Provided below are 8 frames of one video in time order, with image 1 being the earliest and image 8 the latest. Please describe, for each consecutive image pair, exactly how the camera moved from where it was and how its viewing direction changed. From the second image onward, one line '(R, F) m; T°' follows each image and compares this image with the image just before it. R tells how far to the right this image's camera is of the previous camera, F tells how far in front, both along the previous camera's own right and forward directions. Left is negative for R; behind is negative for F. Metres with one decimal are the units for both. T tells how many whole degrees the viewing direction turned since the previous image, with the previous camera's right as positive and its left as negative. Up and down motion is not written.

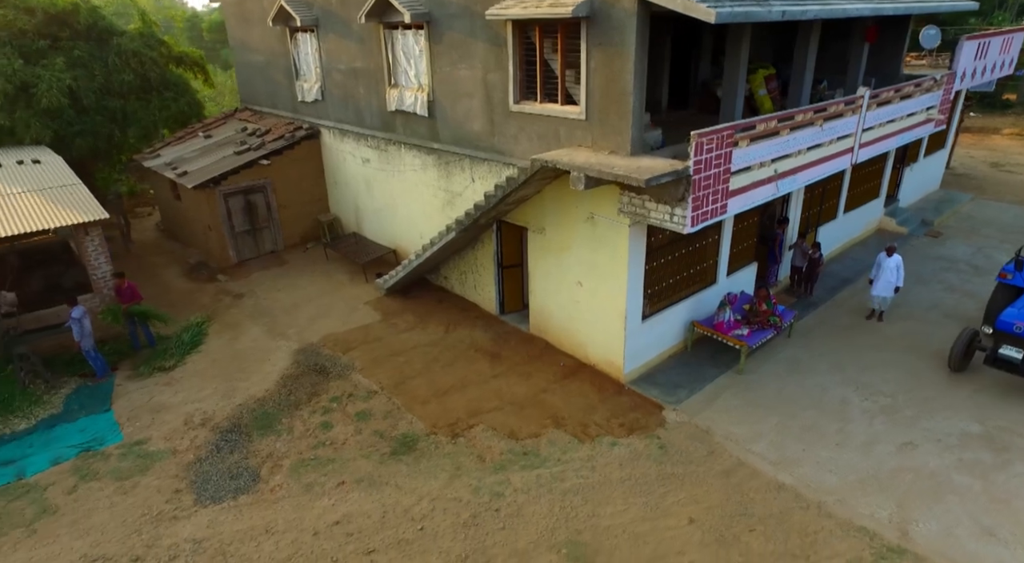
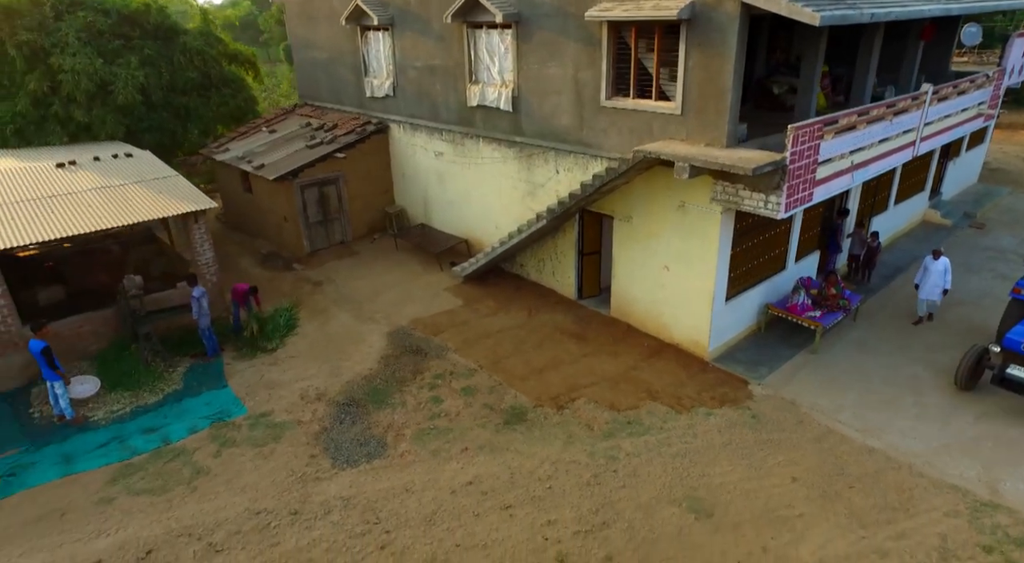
(-1.5, -0.7) m; 0°
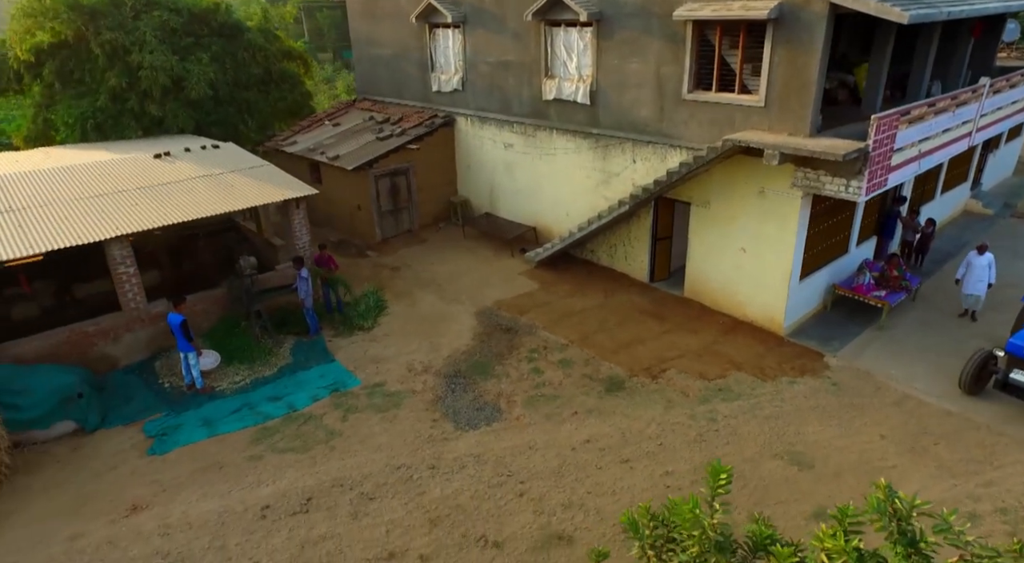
(-1.6, -0.8) m; 0°
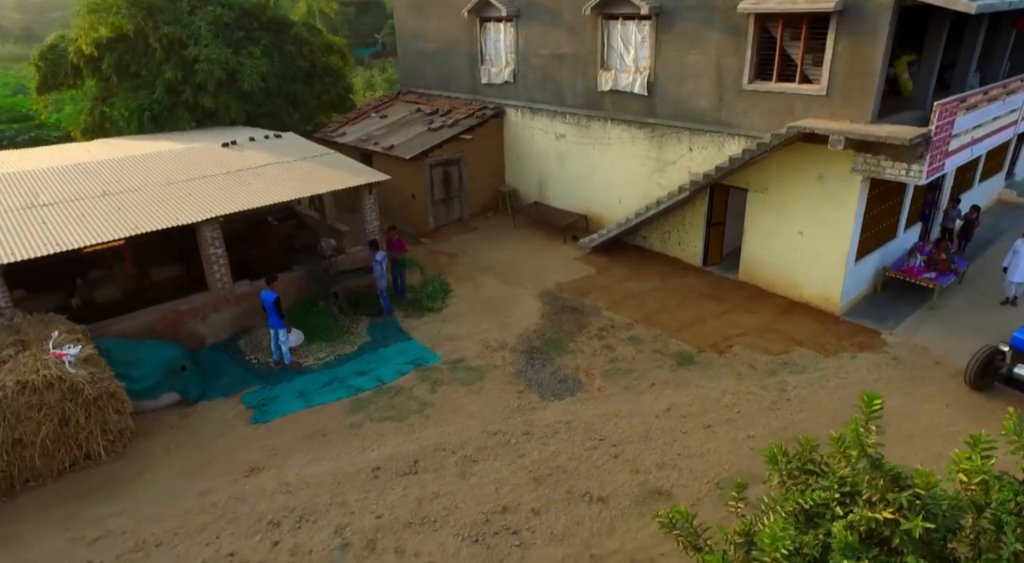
(-1.3, -0.5) m; 0°
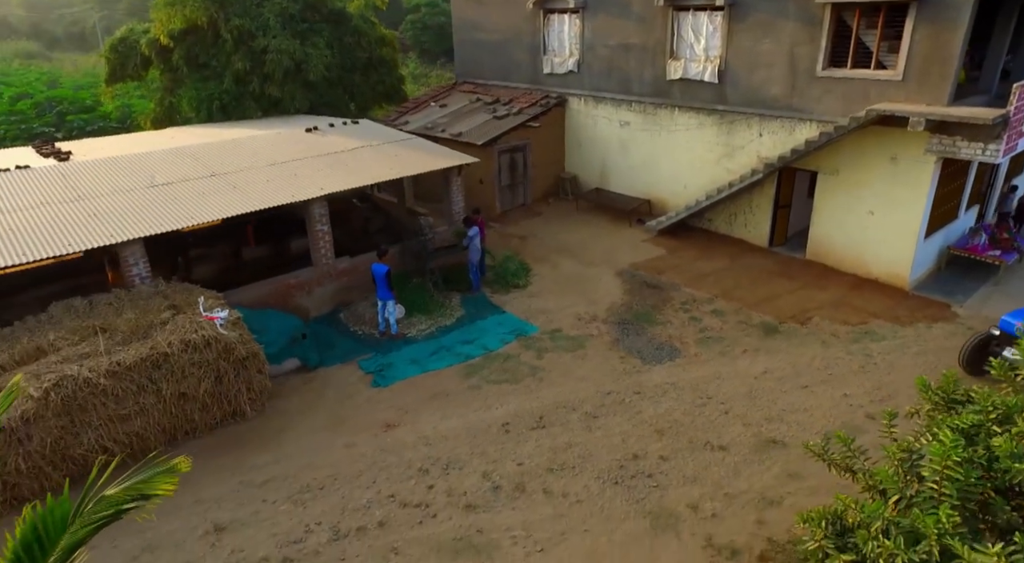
(-1.7, -0.7) m; 0°
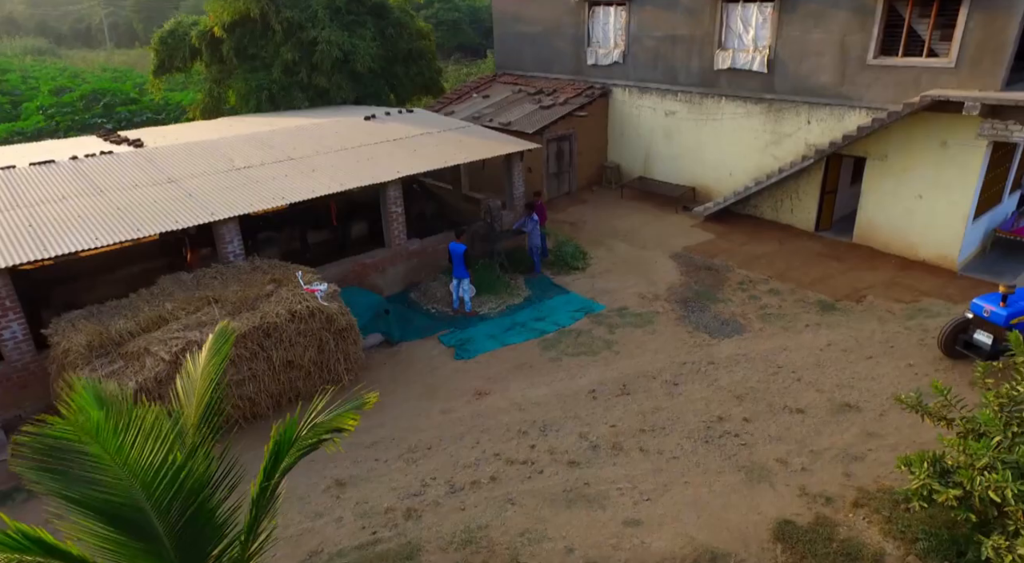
(-1.3, -0.5) m; 0°
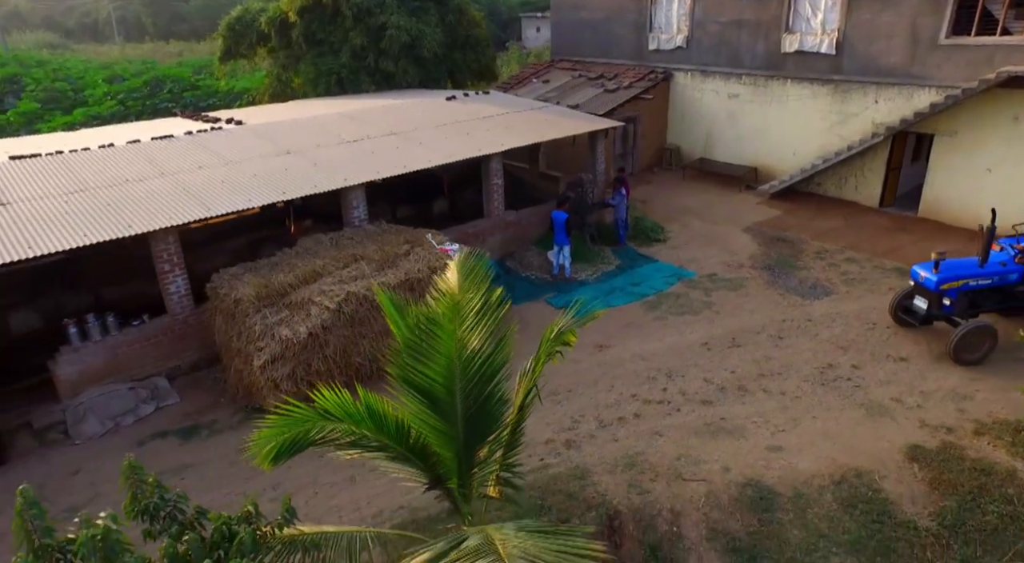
(-1.9, -0.7) m; 0°
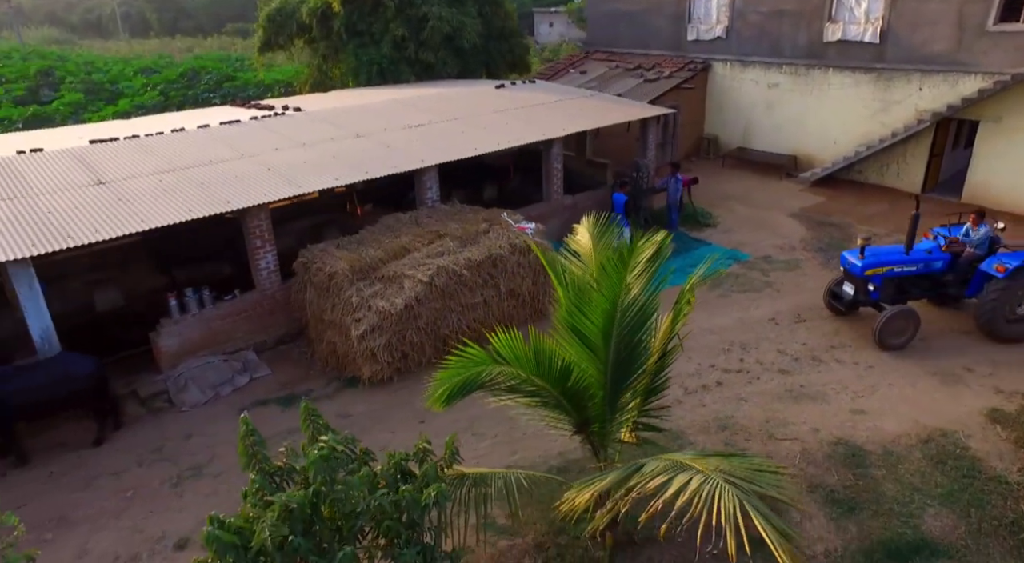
(-1.3, -0.4) m; 0°
